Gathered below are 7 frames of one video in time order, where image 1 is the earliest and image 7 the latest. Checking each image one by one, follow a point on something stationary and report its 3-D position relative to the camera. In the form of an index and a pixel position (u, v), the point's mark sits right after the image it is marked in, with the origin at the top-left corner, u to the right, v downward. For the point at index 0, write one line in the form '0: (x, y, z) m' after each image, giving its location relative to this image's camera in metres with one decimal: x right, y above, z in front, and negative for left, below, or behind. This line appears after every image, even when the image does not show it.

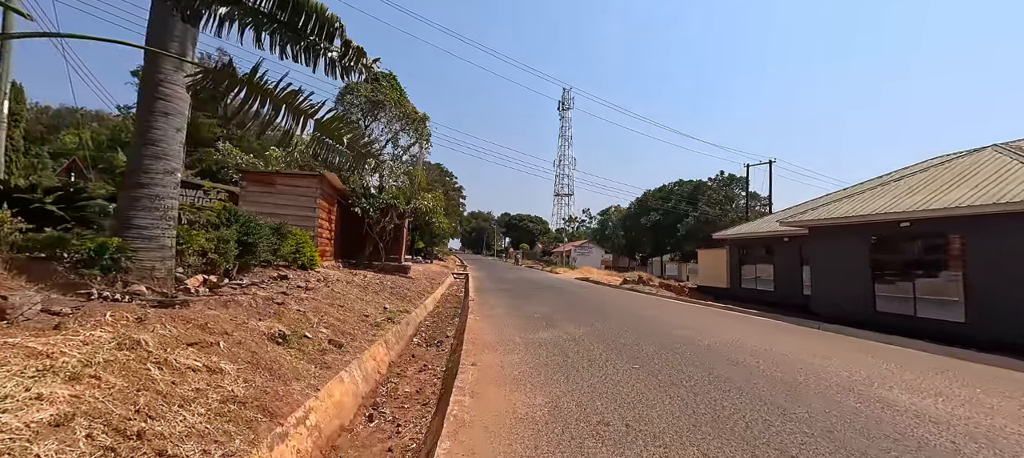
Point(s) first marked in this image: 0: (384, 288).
0: (-3.3, -1.5, +10.6) m
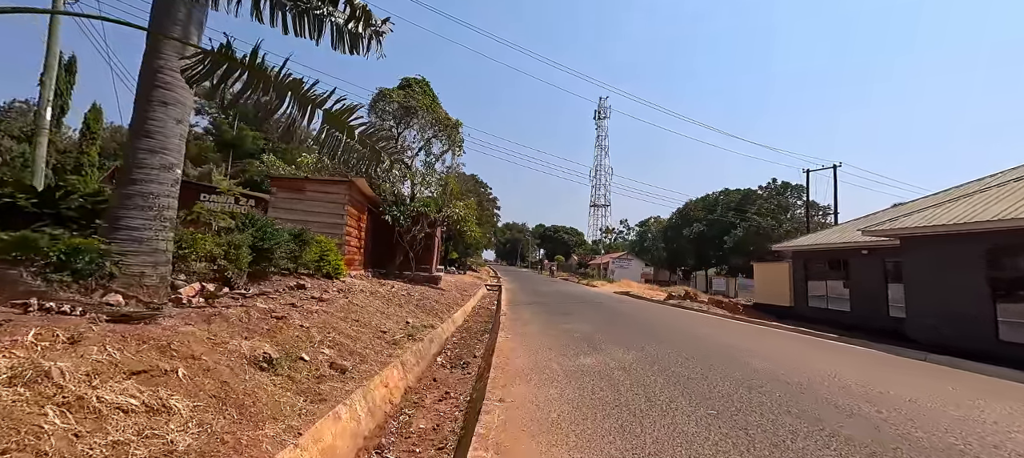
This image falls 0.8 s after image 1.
0: (-2.5, -1.7, +9.9) m
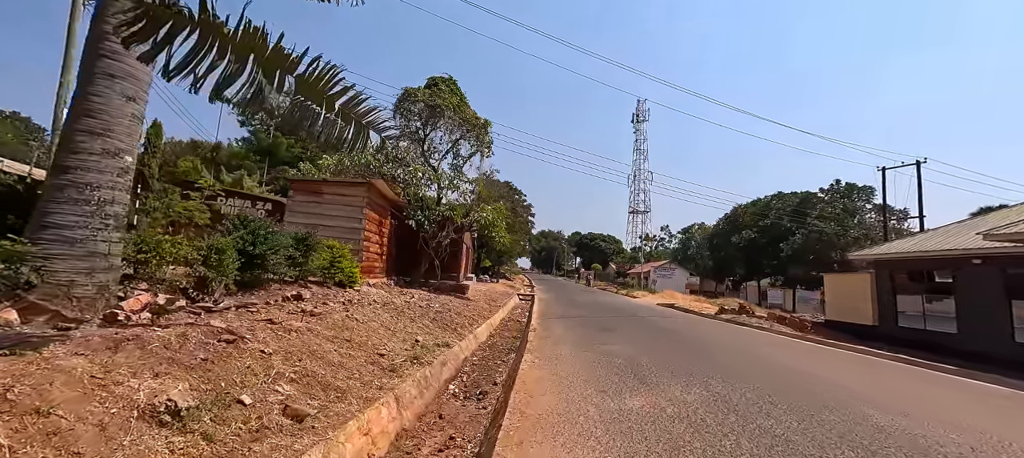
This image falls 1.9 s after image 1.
0: (-1.8, -1.8, +8.9) m
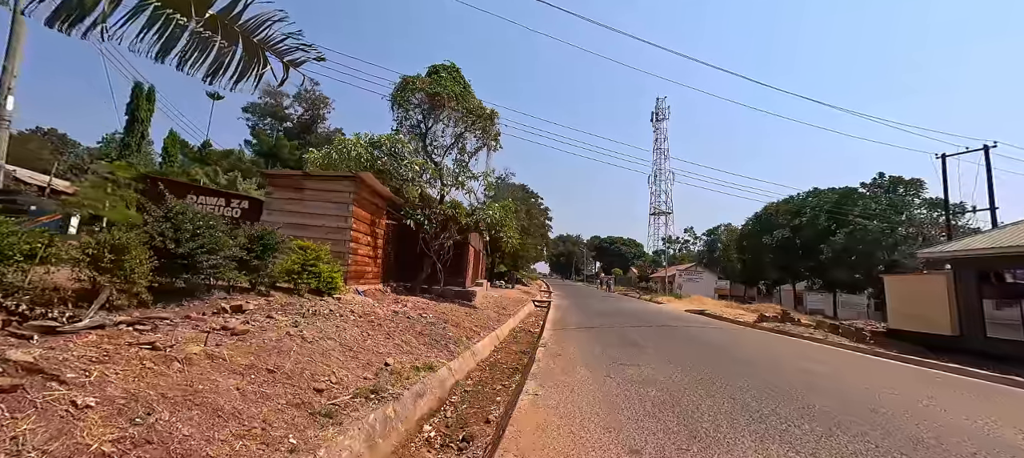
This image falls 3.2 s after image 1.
0: (-1.8, -1.7, +7.4) m
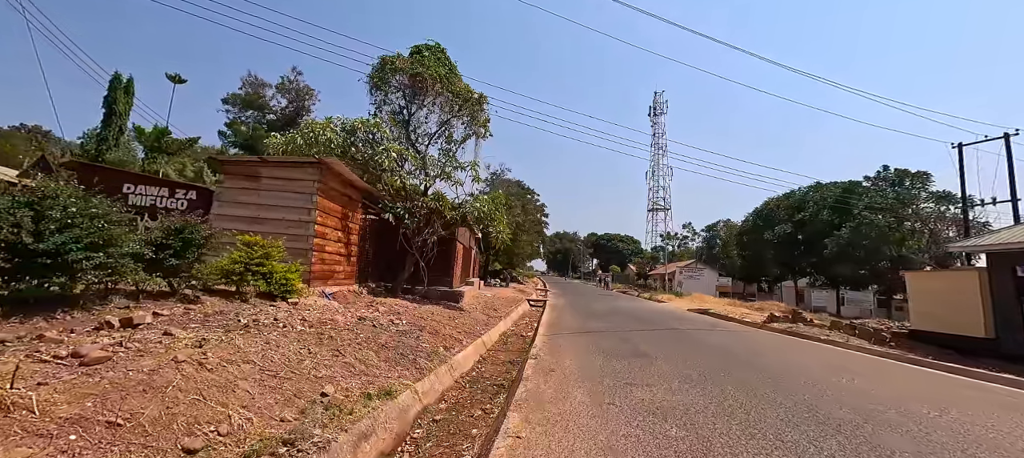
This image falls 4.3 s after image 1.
0: (-2.0, -1.6, +6.3) m
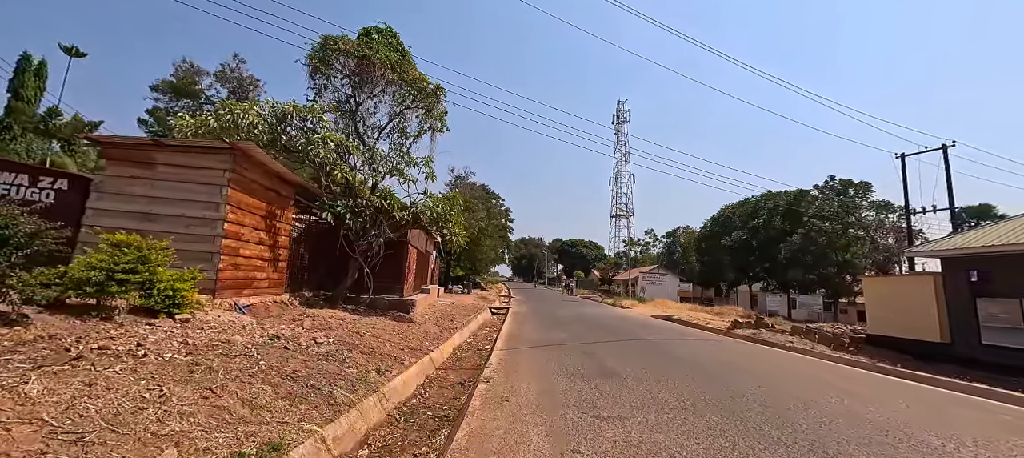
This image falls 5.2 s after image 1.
0: (-2.7, -1.6, +5.0) m
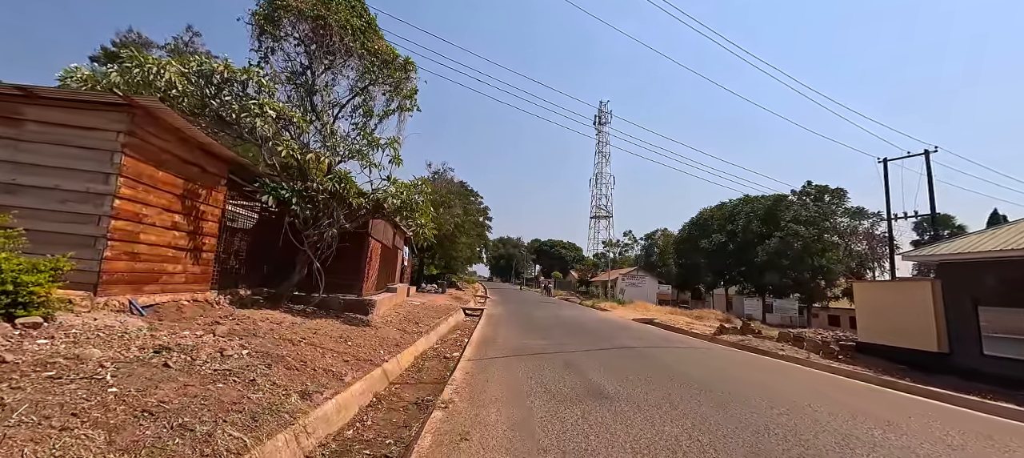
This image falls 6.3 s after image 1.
0: (-3.0, -1.3, +3.6) m
